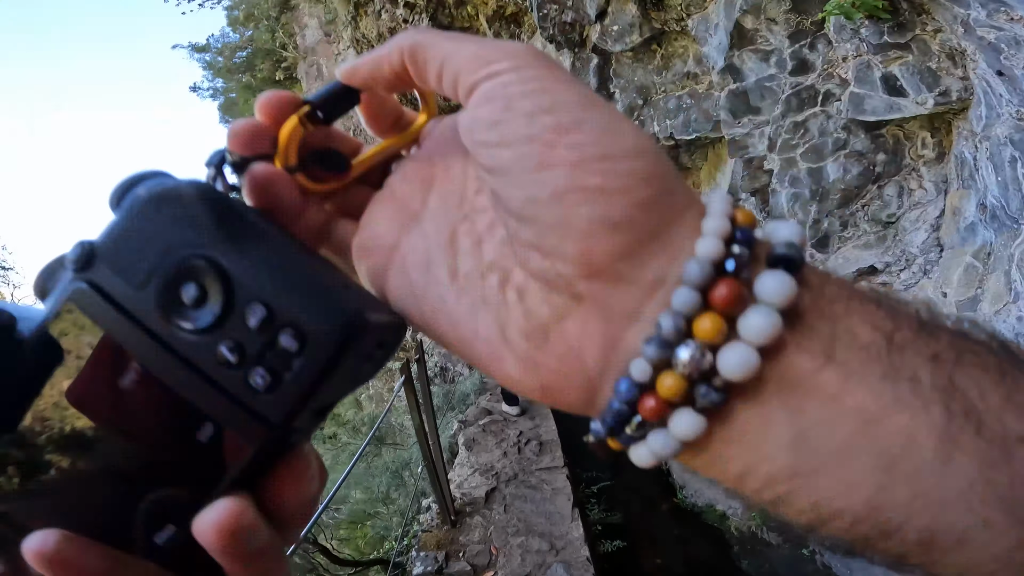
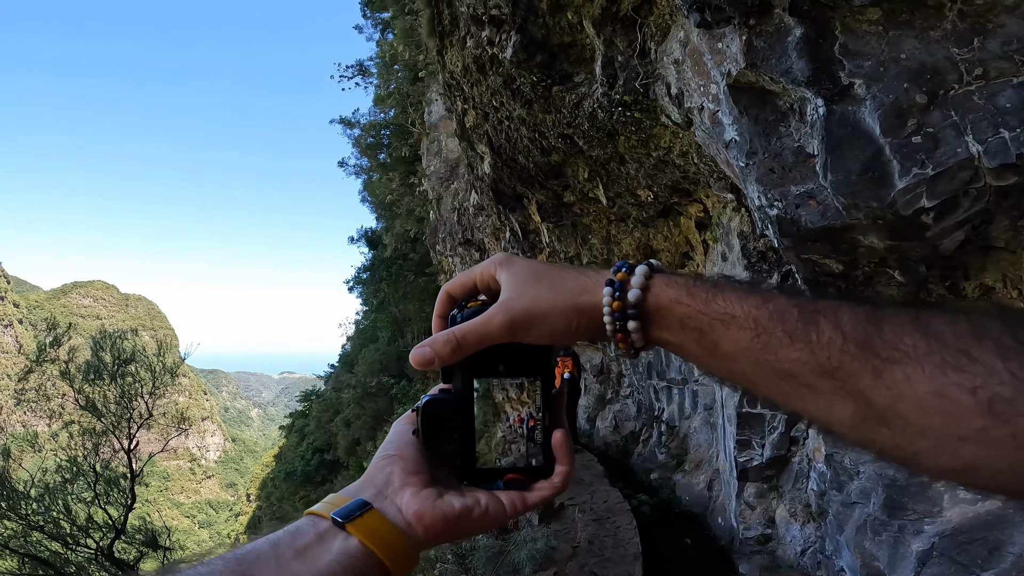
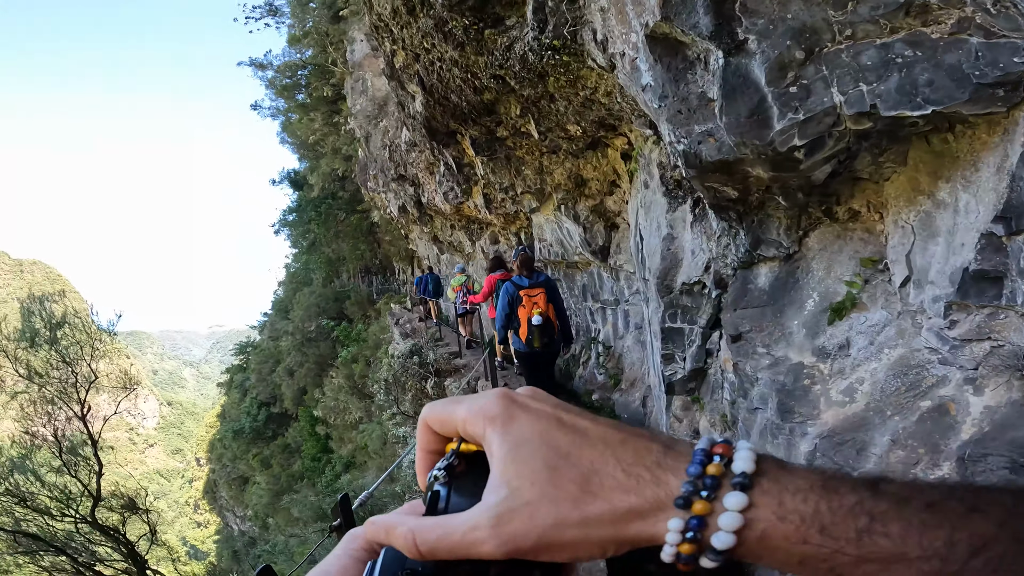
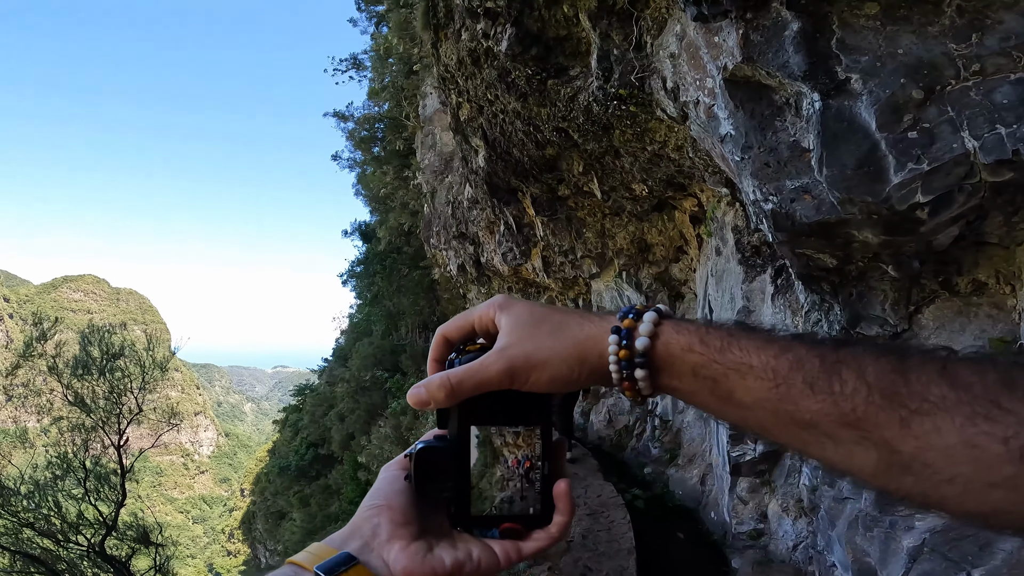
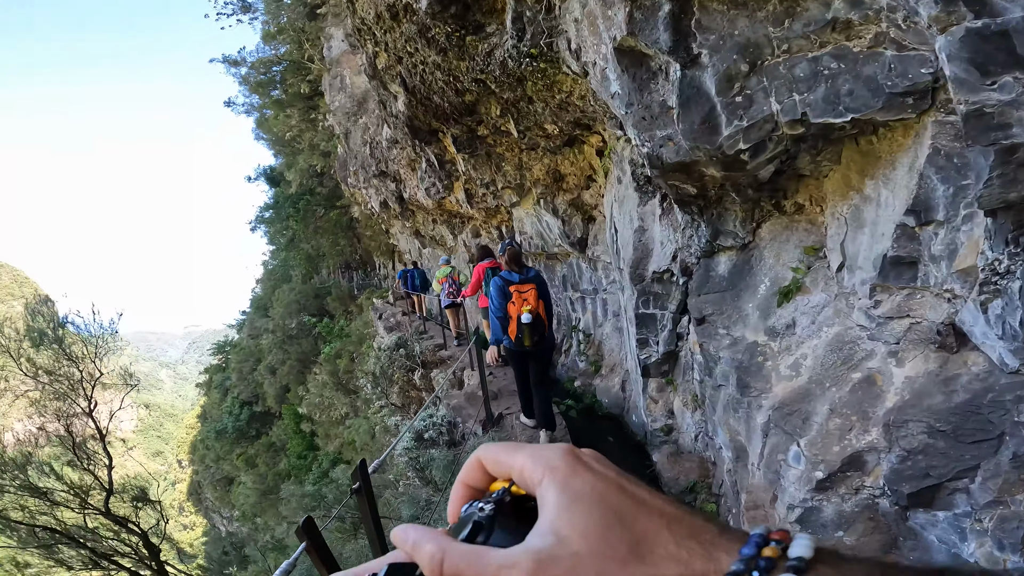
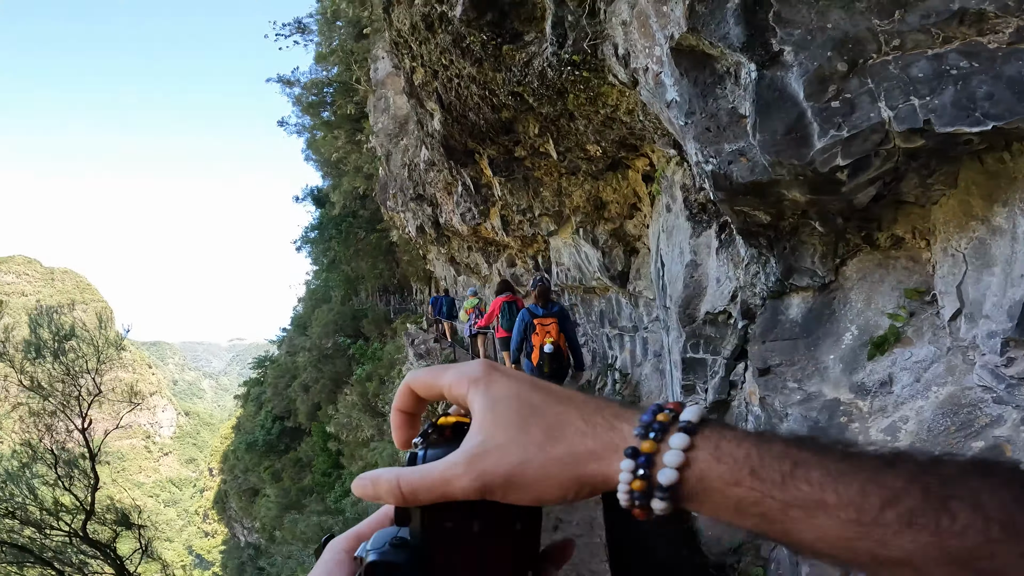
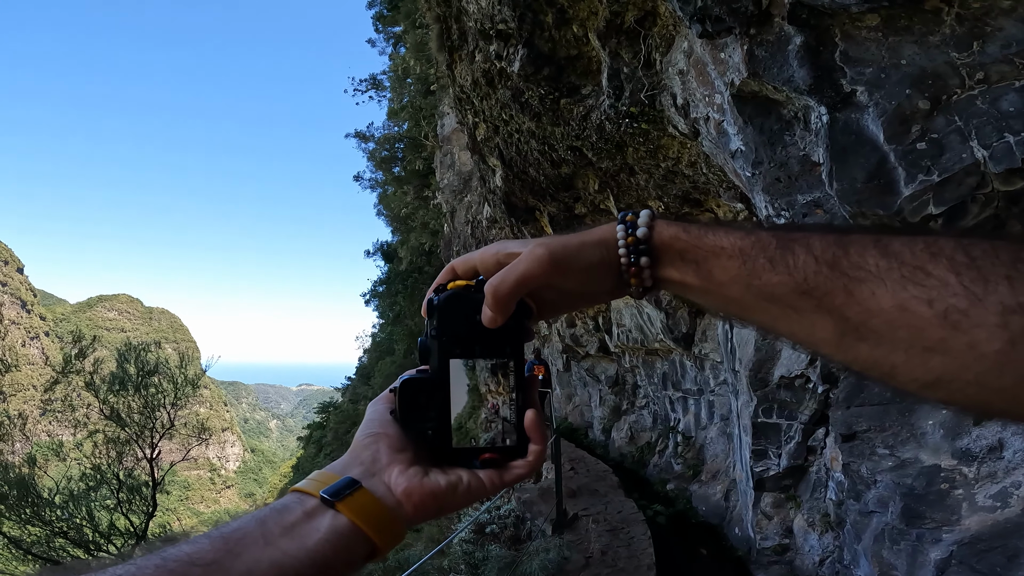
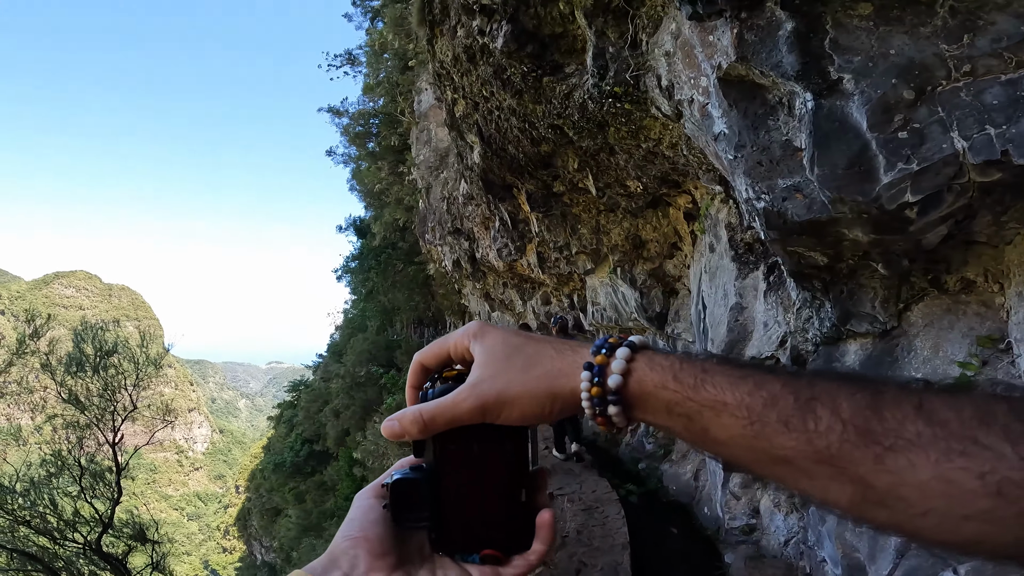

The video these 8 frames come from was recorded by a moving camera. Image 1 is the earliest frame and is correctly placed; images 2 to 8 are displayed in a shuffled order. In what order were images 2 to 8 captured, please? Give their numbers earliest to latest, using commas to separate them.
5, 3, 6, 8, 4, 2, 7
